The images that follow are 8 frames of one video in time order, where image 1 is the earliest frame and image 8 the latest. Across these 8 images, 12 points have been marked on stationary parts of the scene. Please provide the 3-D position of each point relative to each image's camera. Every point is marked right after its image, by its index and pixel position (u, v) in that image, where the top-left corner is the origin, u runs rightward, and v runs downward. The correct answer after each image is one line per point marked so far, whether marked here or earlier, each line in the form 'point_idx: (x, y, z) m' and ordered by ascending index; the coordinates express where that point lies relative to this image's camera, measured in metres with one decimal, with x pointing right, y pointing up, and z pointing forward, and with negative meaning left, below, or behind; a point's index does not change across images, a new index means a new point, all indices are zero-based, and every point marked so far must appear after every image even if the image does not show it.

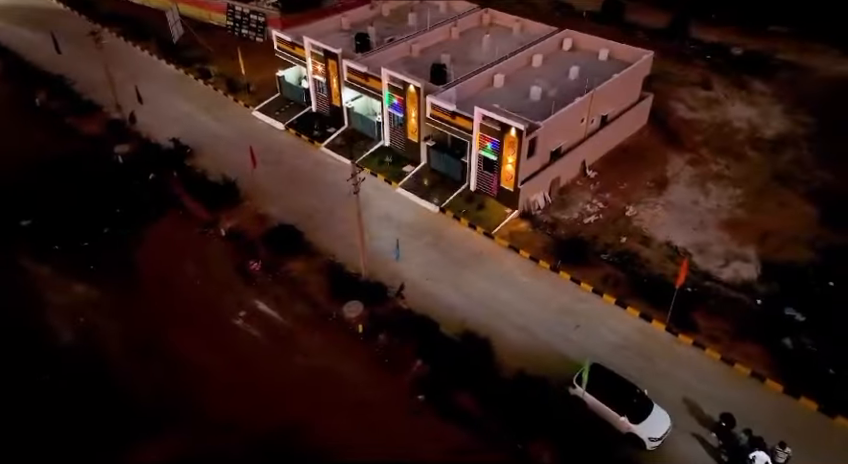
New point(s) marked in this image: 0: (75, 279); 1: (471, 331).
0: (-11.6, -1.6, +19.1) m
1: (+2.0, -3.3, +17.1) m
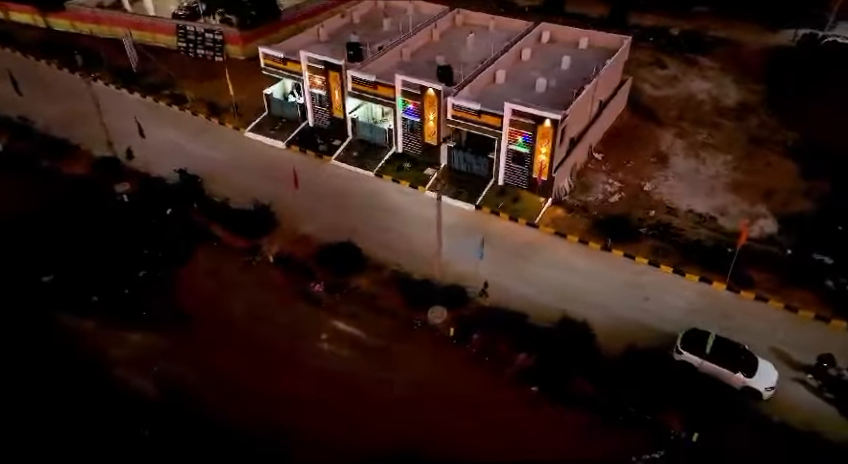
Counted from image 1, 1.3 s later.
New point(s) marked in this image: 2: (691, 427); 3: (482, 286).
0: (-9.0, -3.0, +17.5) m
1: (+4.8, -2.9, +17.6) m
2: (+7.0, -5.1, +14.3) m
3: (+2.5, -2.0, +18.8) m
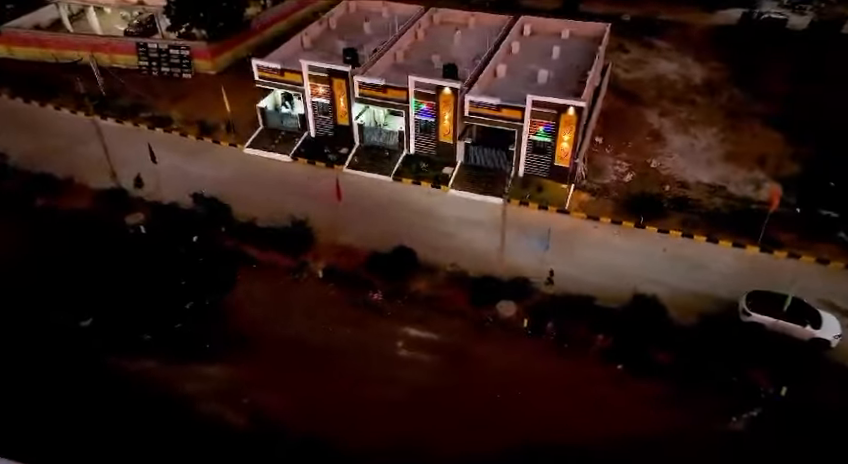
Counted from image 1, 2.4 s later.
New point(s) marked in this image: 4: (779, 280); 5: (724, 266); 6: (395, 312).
0: (-6.6, -3.9, +16.4) m
1: (+7.0, -2.2, +18.2) m
2: (+9.9, -4.2, +15.2) m
3: (+4.5, -1.6, +19.1) m
4: (+12.6, -1.7, +19.1) m
5: (+11.1, -1.2, +19.8) m
6: (-0.9, -2.7, +18.0) m
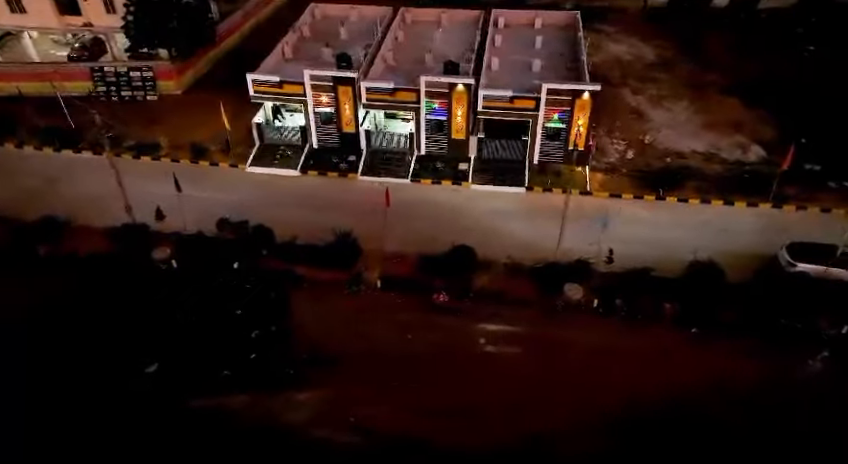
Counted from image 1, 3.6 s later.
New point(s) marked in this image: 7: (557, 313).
0: (-3.7, -4.5, +15.6) m
1: (+9.2, -1.2, +19.3) m
2: (+12.6, -2.7, +16.8) m
3: (+6.5, -0.9, +19.8) m
4: (+14.5, +0.1, +21.0) m
5: (+12.8, +0.3, +21.5) m
6: (+1.5, -2.6, +18.0) m
7: (+4.4, -2.6, +17.9) m
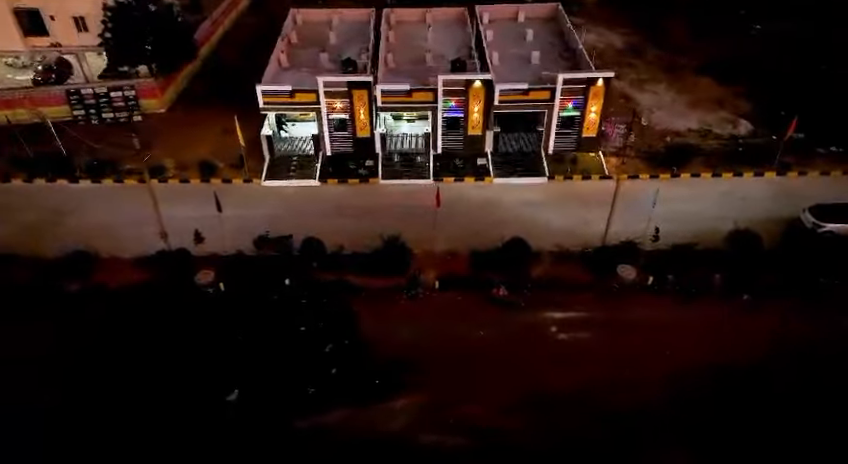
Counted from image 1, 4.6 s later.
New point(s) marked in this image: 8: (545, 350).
0: (-1.1, -4.7, +15.3) m
1: (+10.9, -0.2, +20.4) m
2: (+14.8, -1.4, +18.3) m
3: (+8.2, -0.1, +20.6) m
4: (+15.9, +1.6, +22.6) m
5: (+14.2, +1.7, +23.0) m
6: (+3.6, -2.3, +18.3) m
7: (+6.6, -2.1, +18.5) m
8: (+3.8, -3.7, +16.9) m
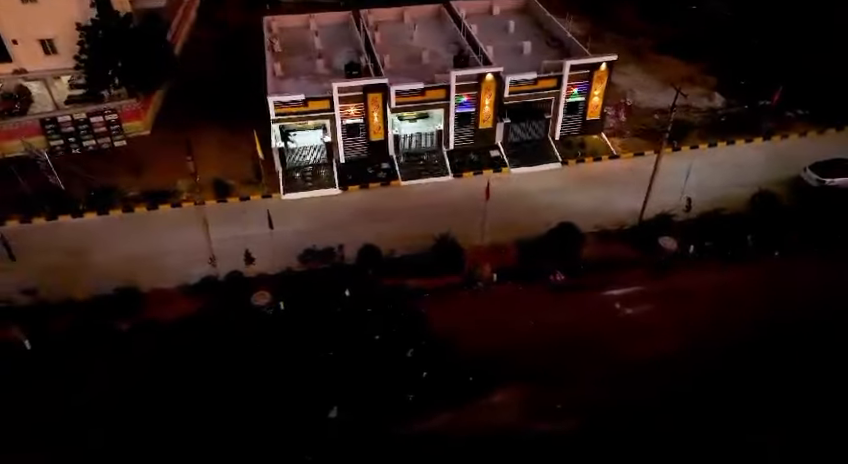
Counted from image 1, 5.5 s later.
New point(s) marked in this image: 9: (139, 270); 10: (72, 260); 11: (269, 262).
0: (+1.7, -4.6, +15.5) m
1: (+12.5, +1.2, +22.0) m
2: (+16.6, +0.5, +20.3) m
3: (+9.7, +0.9, +21.8) m
4: (+16.9, +3.5, +24.8) m
5: (+15.1, +3.4, +24.9) m
6: (+5.8, -1.7, +18.9) m
7: (+8.6, -1.2, +19.5) m
8: (+6.2, -3.0, +17.6) m
9: (-10.0, -1.4, +19.0) m
10: (-12.6, -1.0, +19.6) m
11: (-5.7, -1.1, +19.5) m
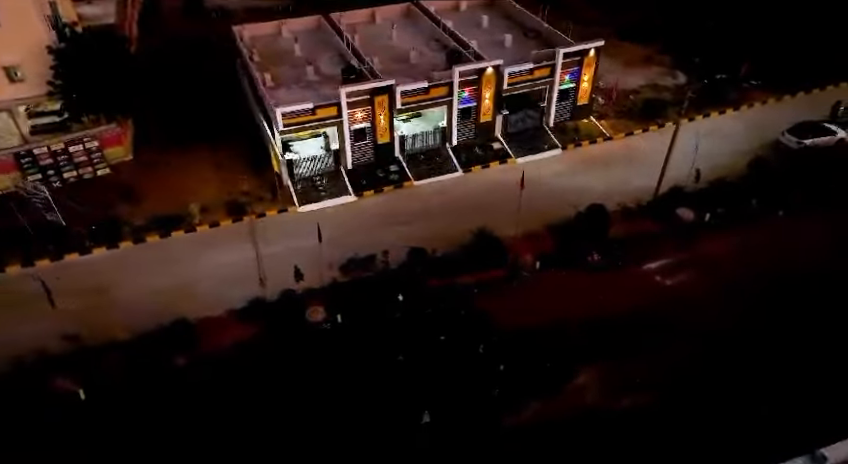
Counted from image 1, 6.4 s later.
0: (+4.1, -4.2, +16.0) m
1: (+13.2, +2.7, +23.7) m
2: (+17.7, +2.5, +22.6) m
3: (+10.6, +2.1, +23.2) m
4: (+17.0, +5.5, +27.0) m
5: (+15.3, +5.2, +26.8) m
6: (+7.3, -0.9, +19.9) m
7: (+10.0, -0.1, +20.8) m
8: (+8.1, -2.2, +18.6) m
9: (-8.2, -2.4, +18.0) m
10: (-11.0, -2.2, +18.2) m
11: (-4.1, -1.6, +19.0) m
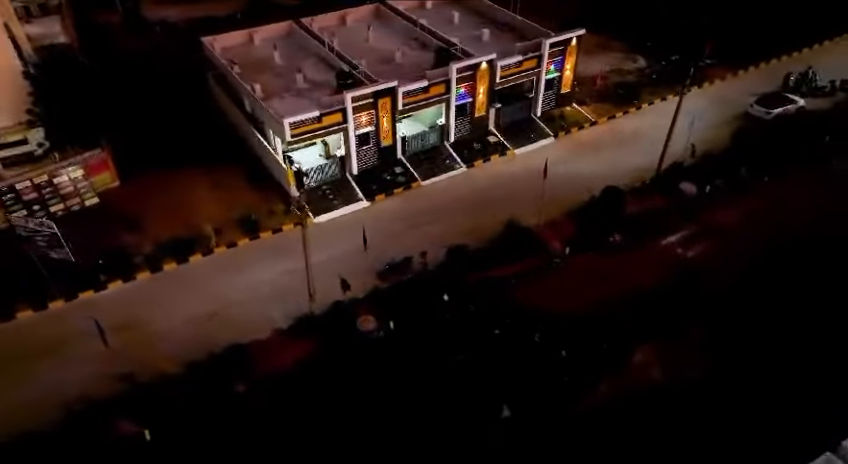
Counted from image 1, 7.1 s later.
0: (+6.1, -3.7, +16.8) m
1: (+13.5, +4.1, +25.4) m
2: (+18.0, +4.3, +24.8) m
3: (+11.0, +3.3, +24.6) m
4: (+16.5, +7.3, +29.0) m
5: (+14.8, +6.8, +28.7) m
6: (+8.4, -0.1, +21.0) m
7: (+10.9, +1.0, +22.1) m
8: (+9.5, -1.3, +19.8) m
9: (-6.6, -3.1, +17.3) m
10: (-9.3, -3.2, +17.2) m
11: (-2.7, -2.0, +18.8) m
